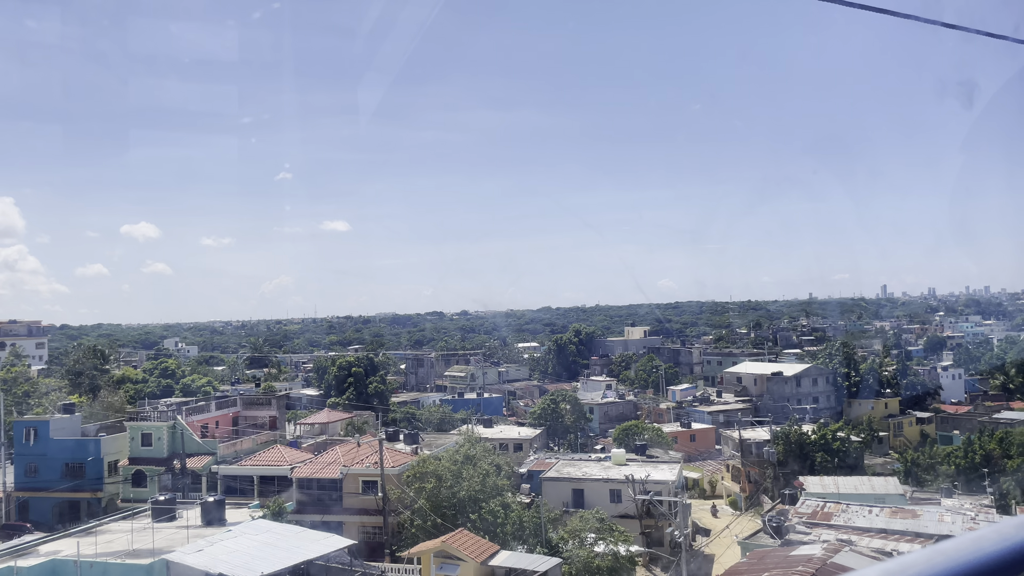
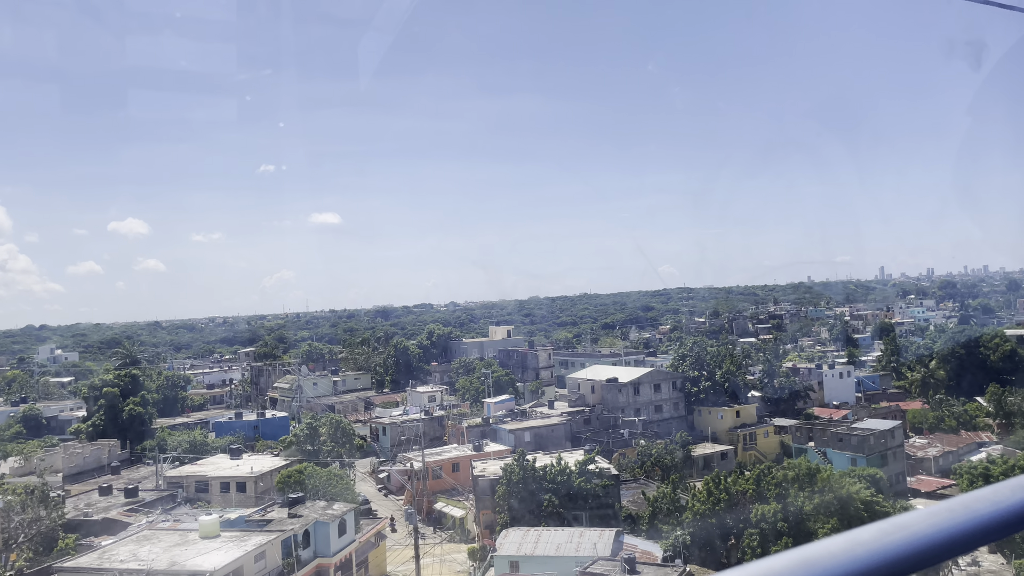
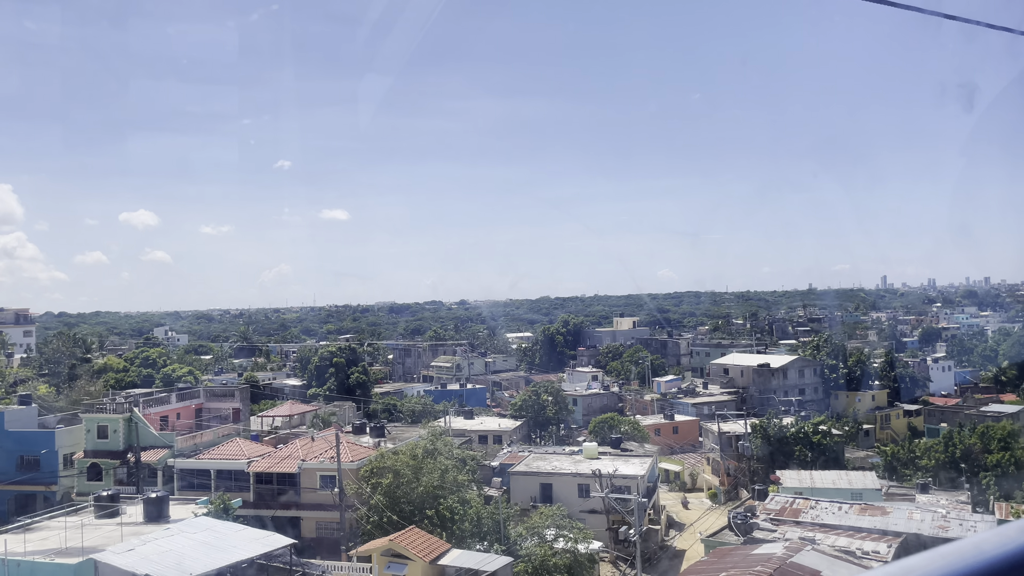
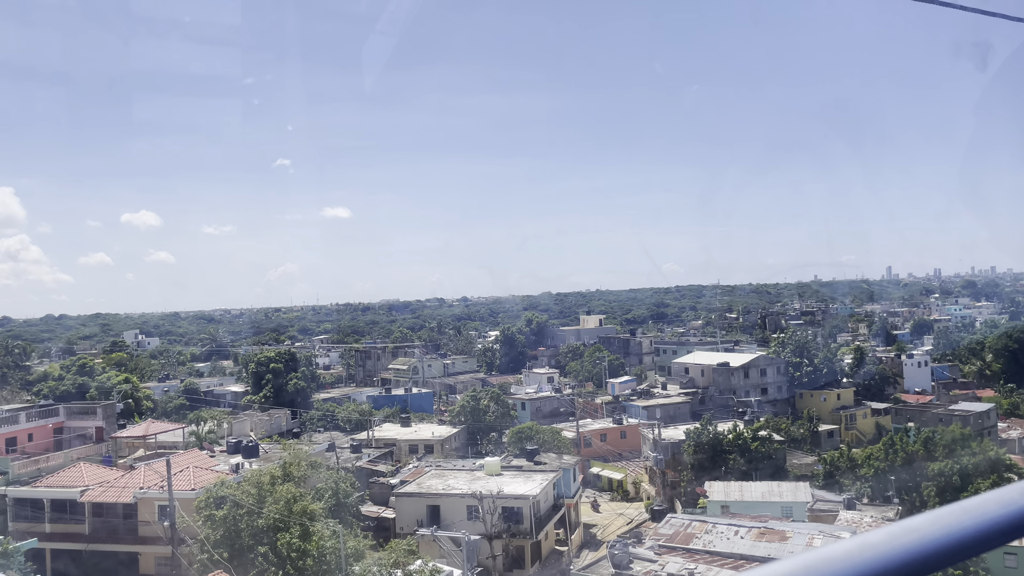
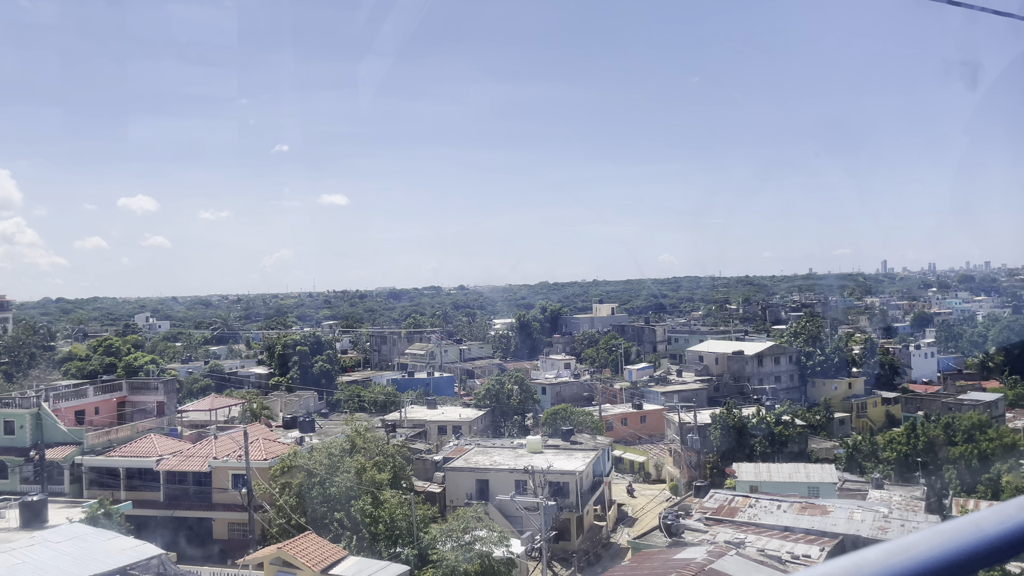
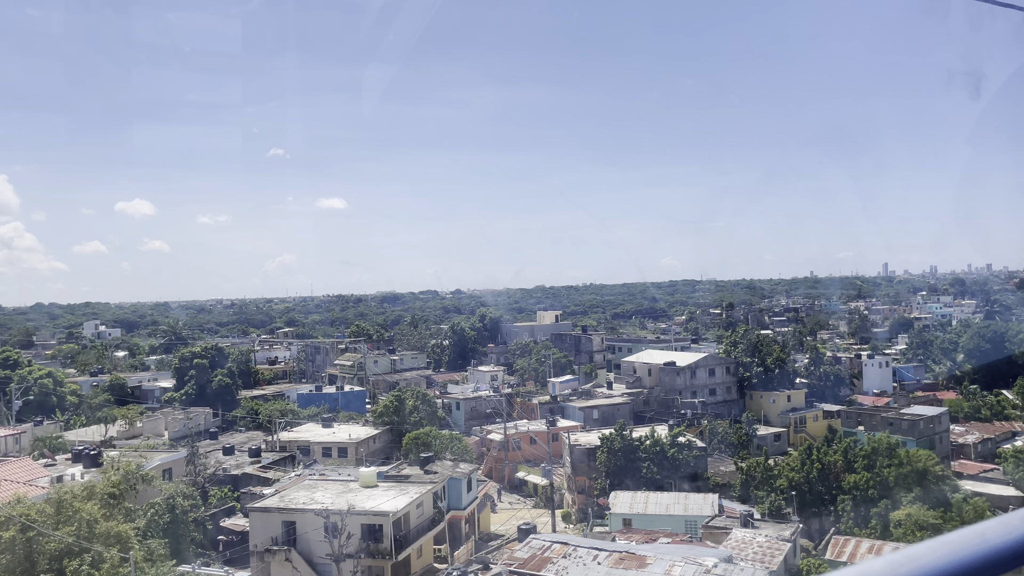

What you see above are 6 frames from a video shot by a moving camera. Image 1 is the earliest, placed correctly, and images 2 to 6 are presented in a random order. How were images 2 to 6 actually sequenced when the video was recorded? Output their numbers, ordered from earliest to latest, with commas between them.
3, 5, 4, 6, 2
